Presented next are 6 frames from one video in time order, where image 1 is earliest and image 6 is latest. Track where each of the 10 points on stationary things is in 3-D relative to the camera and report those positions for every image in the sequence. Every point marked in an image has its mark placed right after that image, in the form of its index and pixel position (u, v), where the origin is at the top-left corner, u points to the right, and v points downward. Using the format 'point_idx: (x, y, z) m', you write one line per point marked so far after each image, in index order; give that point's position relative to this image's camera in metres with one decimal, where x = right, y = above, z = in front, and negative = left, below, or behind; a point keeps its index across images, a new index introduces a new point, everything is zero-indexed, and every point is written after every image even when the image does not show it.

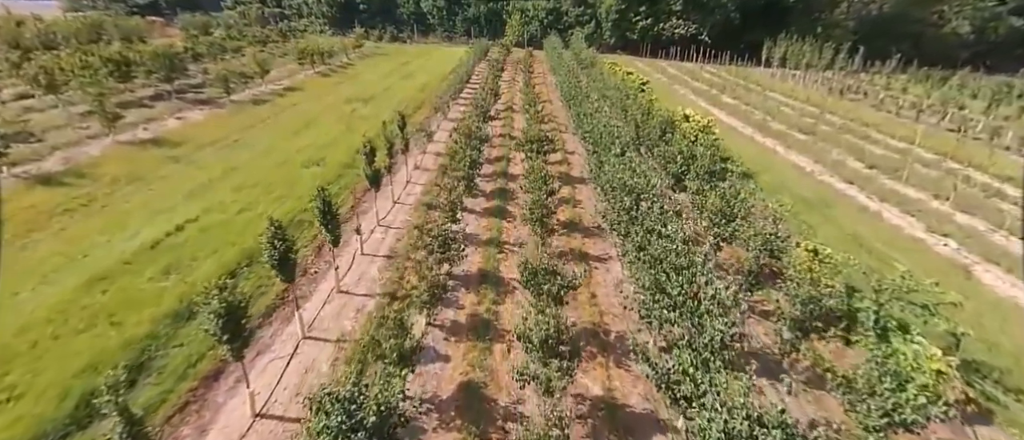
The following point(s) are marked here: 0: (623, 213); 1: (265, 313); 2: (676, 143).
0: (+3.3, +0.1, +13.3) m
1: (-5.9, -2.2, +10.7) m
2: (+6.7, +3.0, +18.3) m
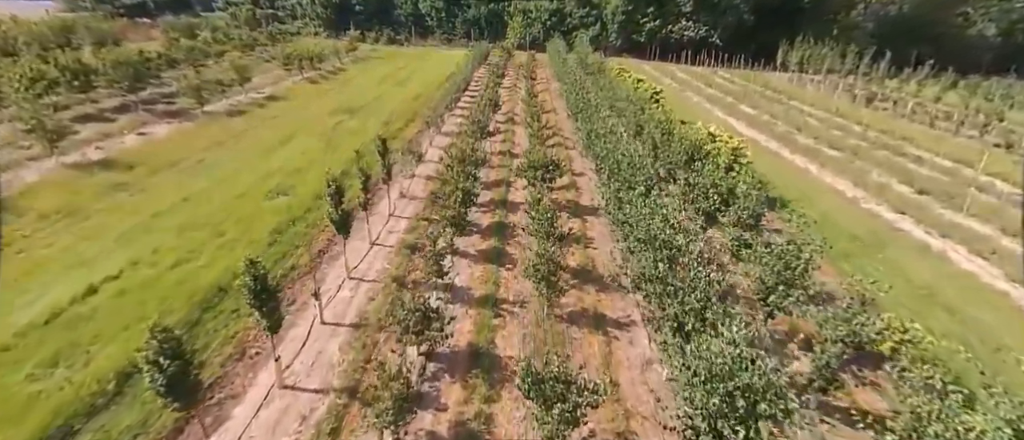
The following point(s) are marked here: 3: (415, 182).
0: (+3.3, -1.4, +10.4) m
1: (-5.9, -3.7, +7.9) m
2: (+6.7, +1.5, +15.4) m
3: (-4.2, +1.6, +19.7) m
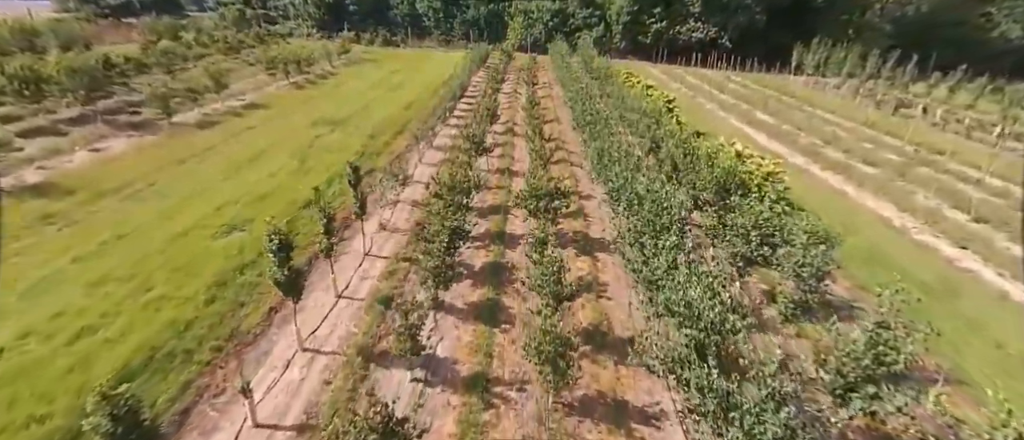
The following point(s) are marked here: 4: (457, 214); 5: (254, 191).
0: (+3.2, -2.7, +7.7) m
1: (-6.1, -5.0, +5.2) m
2: (+6.6, +0.2, +12.7) m
3: (-4.3, +0.4, +17.0) m
4: (-1.9, +0.2, +14.8) m
5: (-10.0, +1.1, +17.3) m
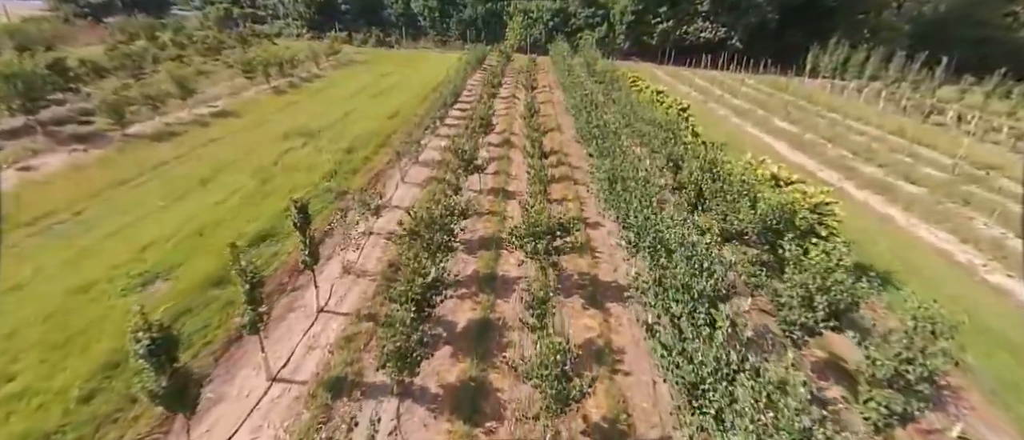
0: (+2.9, -3.9, +4.8) m
1: (-6.3, -6.2, +2.3) m
2: (+6.4, -1.0, +9.8) m
3: (-4.5, -0.9, +14.1) m
4: (-2.1, -1.0, +11.9) m
5: (-10.2, -0.1, +14.4) m
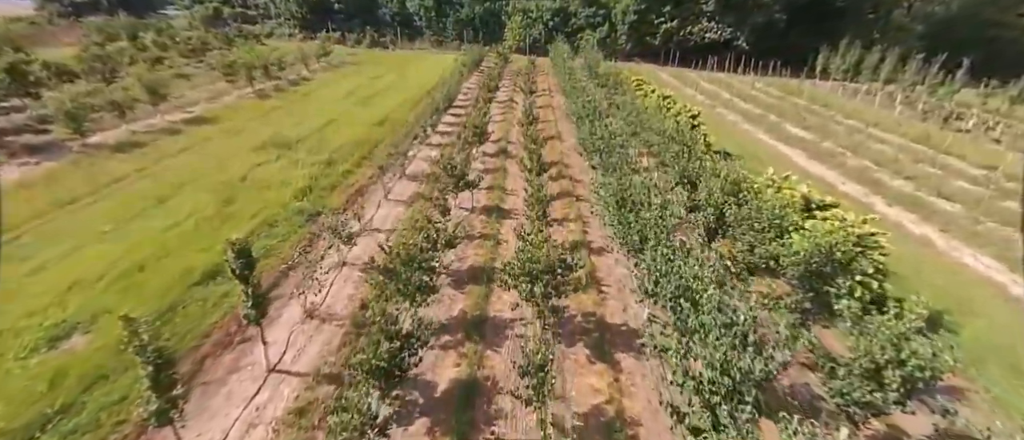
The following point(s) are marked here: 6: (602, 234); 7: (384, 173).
0: (+2.8, -4.8, +2.8) m
1: (-6.5, -7.0, +0.3) m
2: (+6.2, -1.9, +7.8) m
3: (-4.7, -1.7, +12.1) m
4: (-2.3, -1.9, +9.9) m
5: (-10.4, -1.0, +12.5) m
6: (+3.3, -0.4, +16.4) m
7: (-5.6, +2.1, +19.3) m
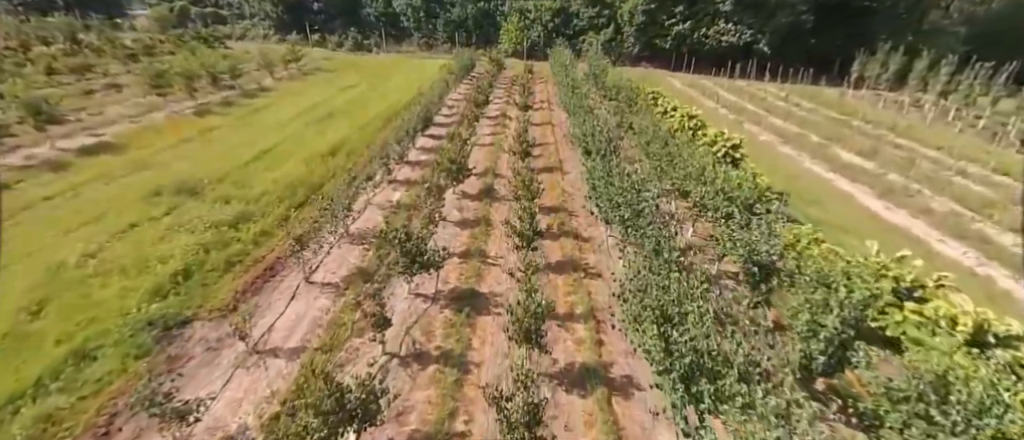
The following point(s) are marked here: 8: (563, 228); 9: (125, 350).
0: (+2.2, -7.3, -3.0) m
1: (-7.1, -9.6, -5.4) m
2: (+5.6, -4.4, +2.1) m
3: (-5.3, -4.3, +6.4) m
4: (-2.9, -4.4, +4.2) m
5: (-11.0, -3.5, +6.7) m
6: (+2.7, -3.0, +10.7) m
7: (-6.2, -0.5, +13.6) m
8: (+1.8, -0.2, +16.2) m
9: (-7.8, -2.7, +9.0) m
